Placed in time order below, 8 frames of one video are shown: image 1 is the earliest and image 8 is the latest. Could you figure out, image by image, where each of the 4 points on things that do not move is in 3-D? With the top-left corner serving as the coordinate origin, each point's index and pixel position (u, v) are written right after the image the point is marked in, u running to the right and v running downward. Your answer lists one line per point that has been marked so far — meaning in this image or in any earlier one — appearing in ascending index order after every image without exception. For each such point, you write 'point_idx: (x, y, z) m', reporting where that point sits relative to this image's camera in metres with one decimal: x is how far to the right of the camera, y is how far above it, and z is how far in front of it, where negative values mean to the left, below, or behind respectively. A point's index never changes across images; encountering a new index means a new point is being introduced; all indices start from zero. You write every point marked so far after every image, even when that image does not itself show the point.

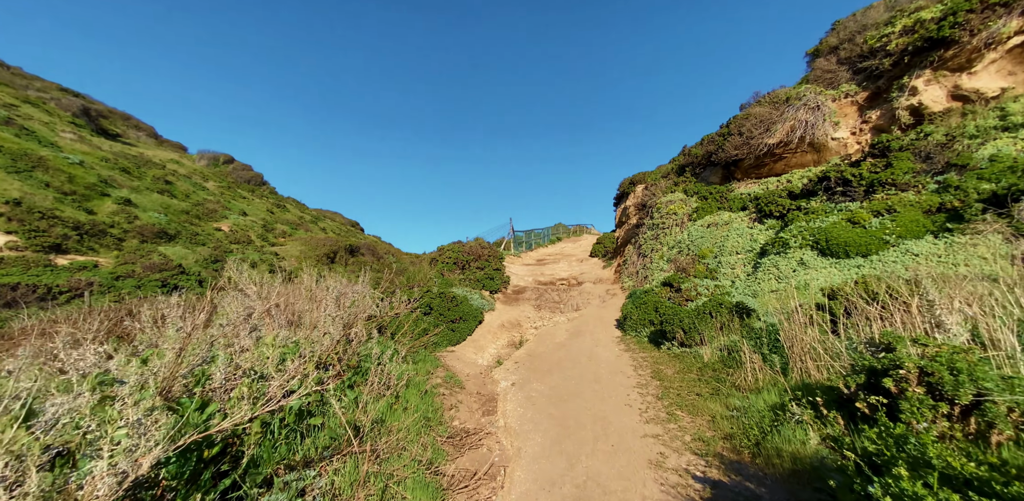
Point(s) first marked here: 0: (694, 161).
0: (+8.7, +4.2, +17.8) m
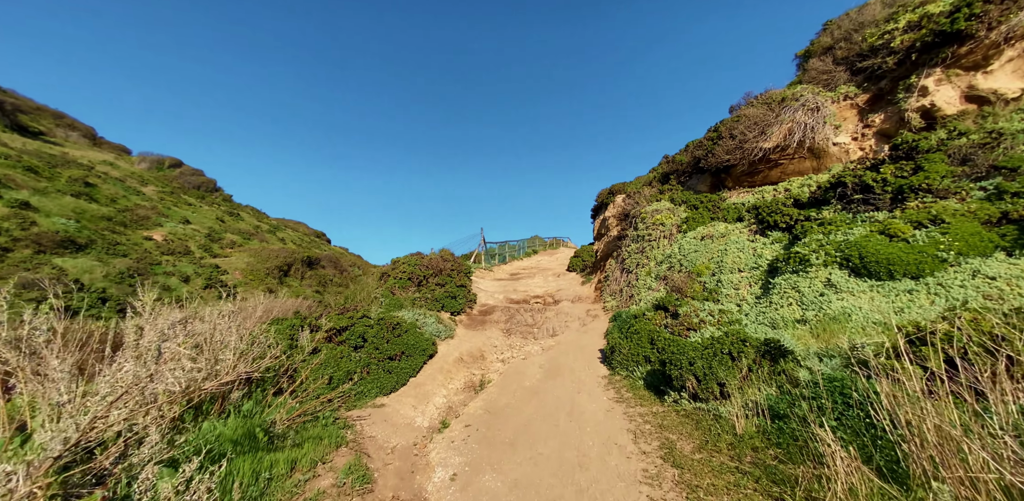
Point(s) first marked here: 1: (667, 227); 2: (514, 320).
0: (+7.2, +3.5, +16.2) m
1: (+5.6, +0.8, +13.6) m
2: (0.0, -2.7, +14.1) m
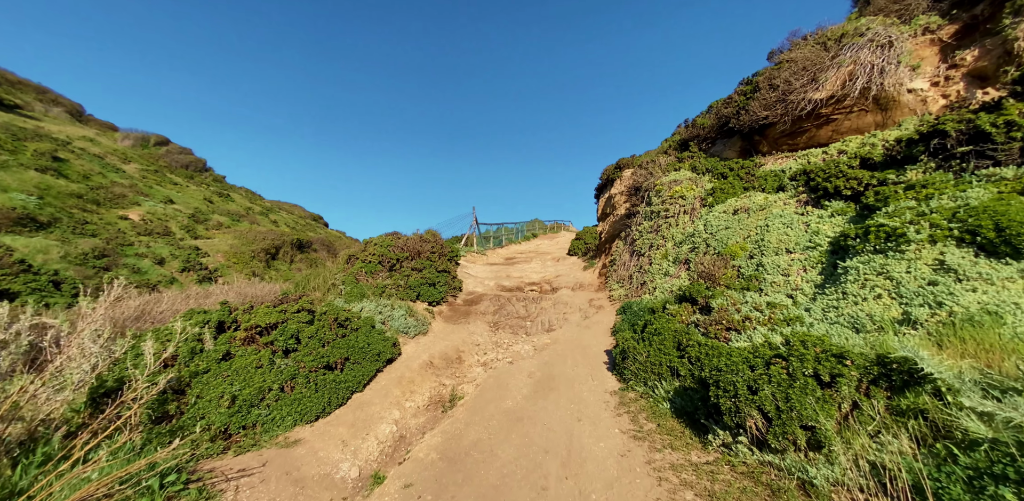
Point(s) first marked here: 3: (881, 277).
0: (+6.9, +4.3, +13.8) m
1: (+5.3, +1.5, +11.3) m
2: (-0.3, -1.9, +12.0) m
3: (+5.6, -0.4, +5.6) m
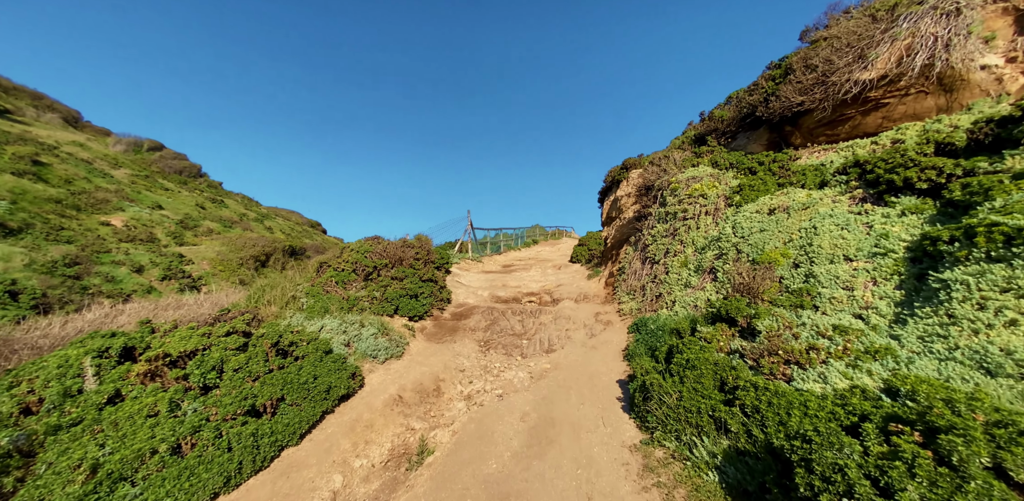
0: (+6.8, +4.1, +12.3) m
1: (+5.2, +1.3, +9.8) m
2: (-0.5, -2.1, +10.4) m
3: (+5.4, -0.5, +4.0) m
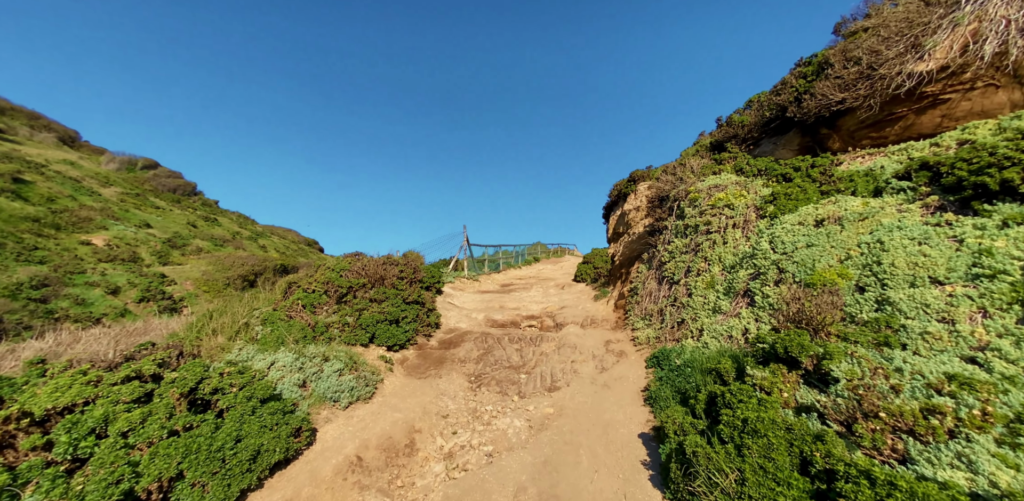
0: (+6.8, +3.5, +11.1) m
1: (+5.1, +0.9, +8.4) m
2: (-0.6, -2.6, +8.9) m
3: (+5.3, -0.6, +2.6) m
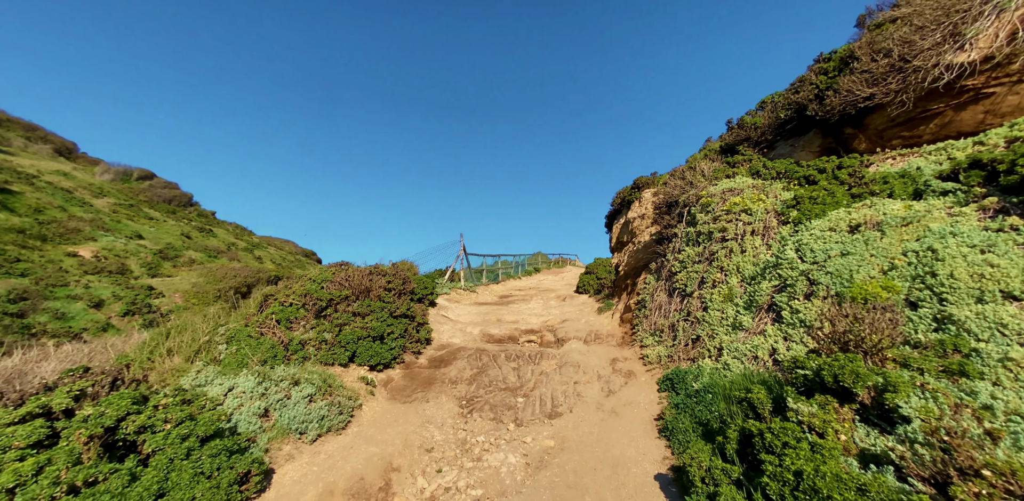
0: (+6.7, +3.2, +10.4) m
1: (+5.1, +0.7, +7.7) m
2: (-0.6, -2.8, +8.1) m
3: (+5.2, -0.7, +1.8) m
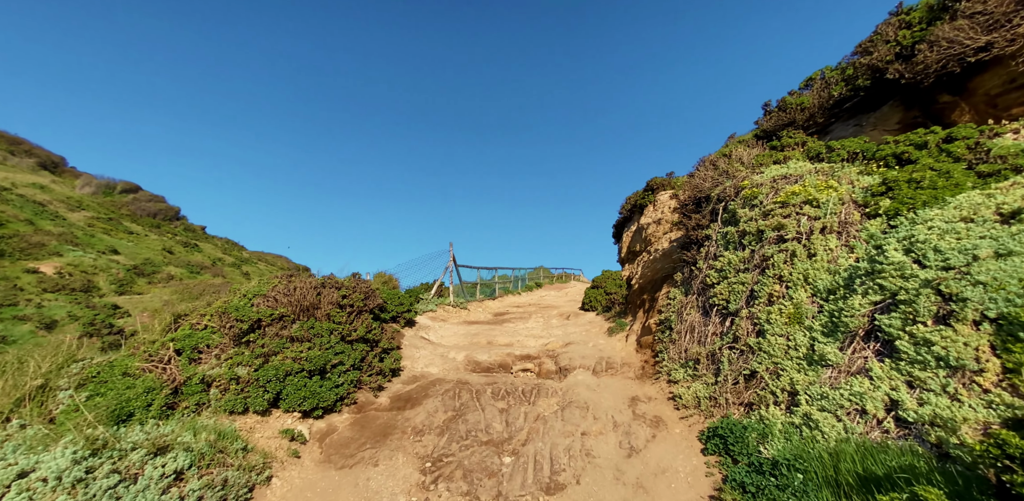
0: (+6.5, +3.1, +8.5) m
1: (+4.8, +0.6, +5.7) m
2: (-0.8, -2.8, +6.0) m
3: (+4.9, -0.5, -0.2) m
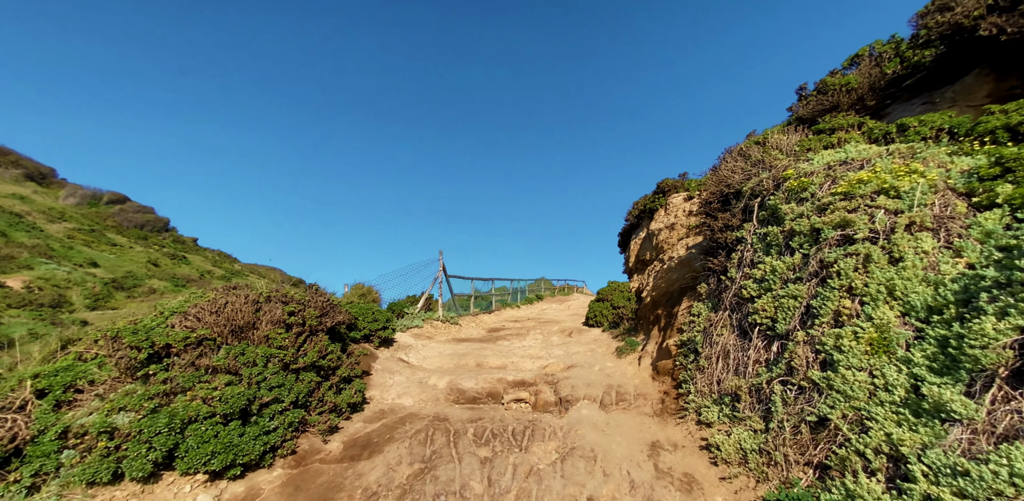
0: (+6.3, +2.9, +7.1) m
1: (+4.6, +0.6, +4.3) m
2: (-1.0, -2.9, +4.5) m
3: (+4.7, -0.3, -1.6) m
